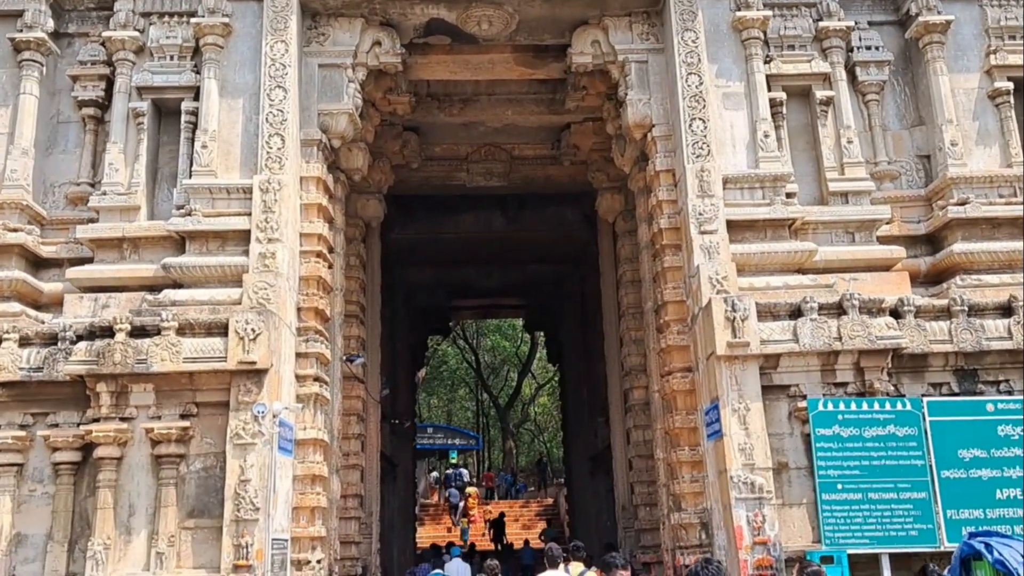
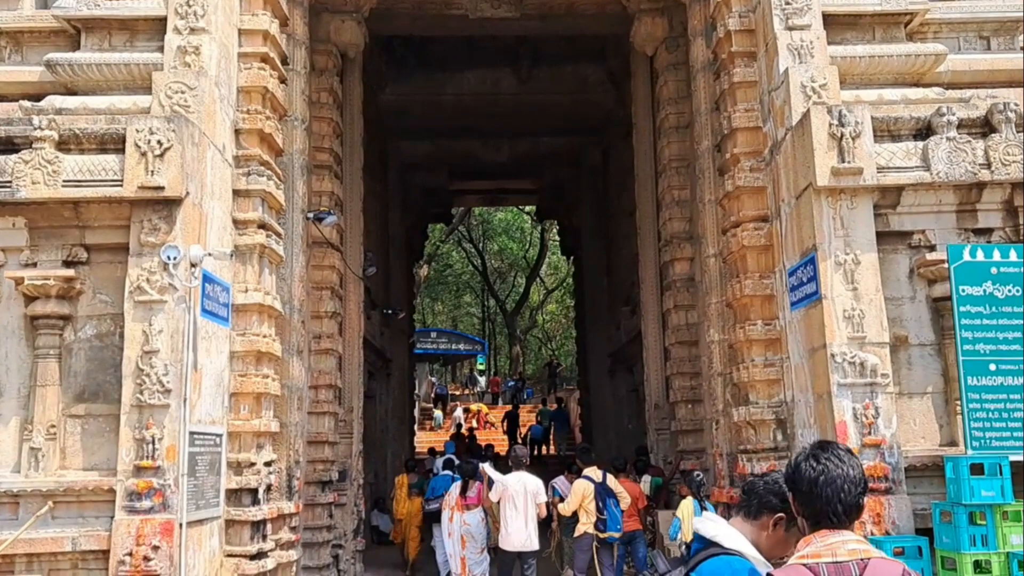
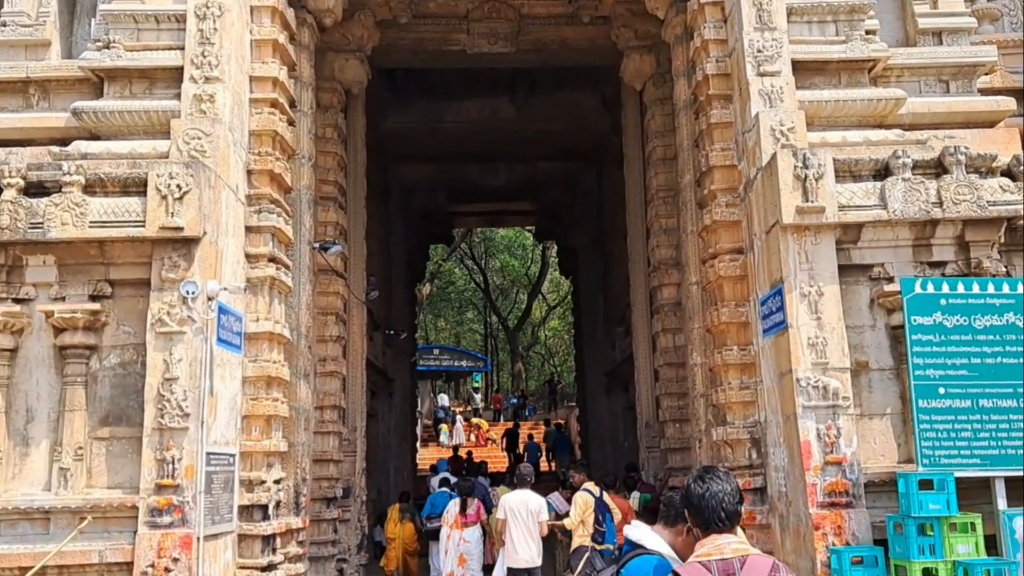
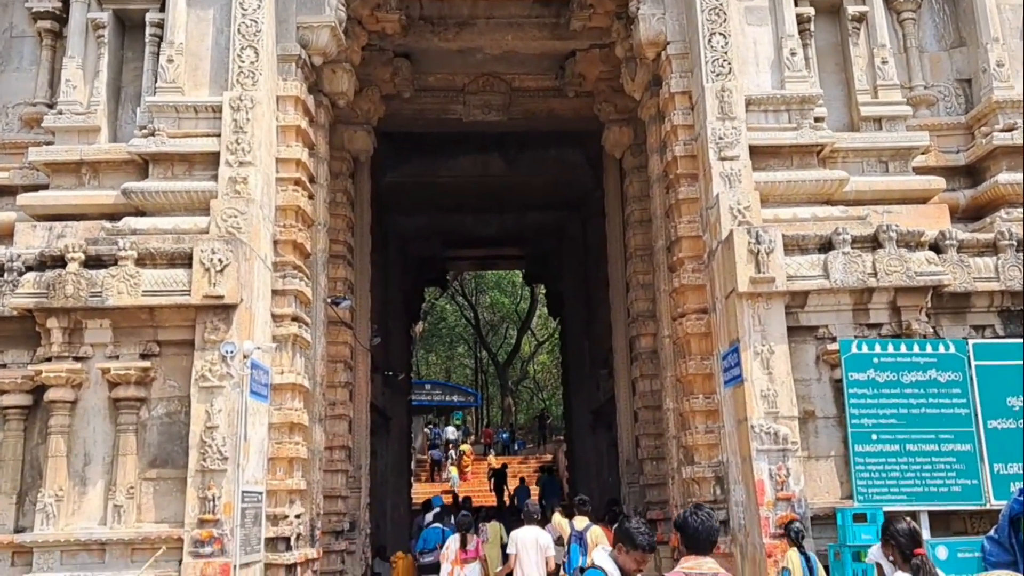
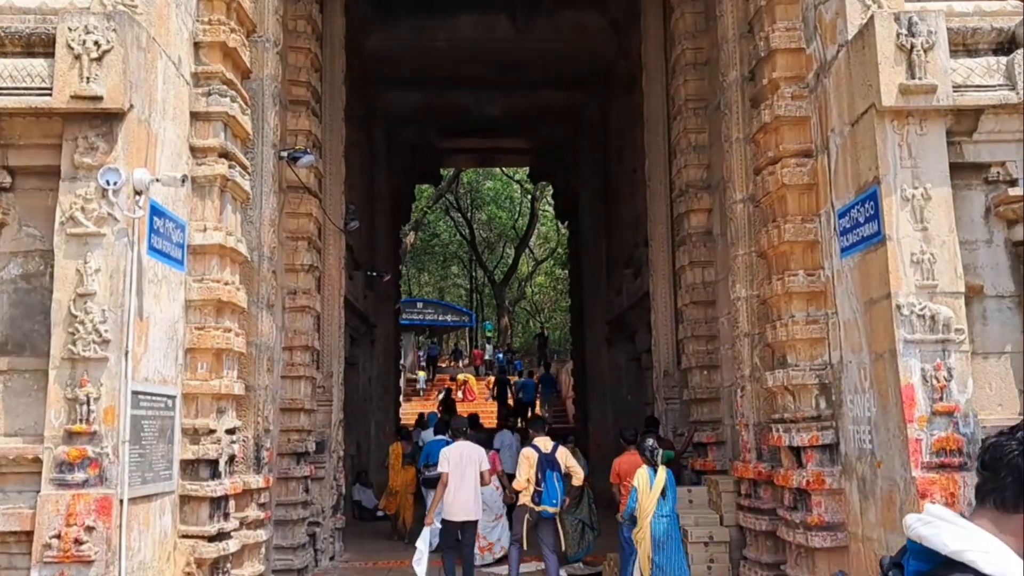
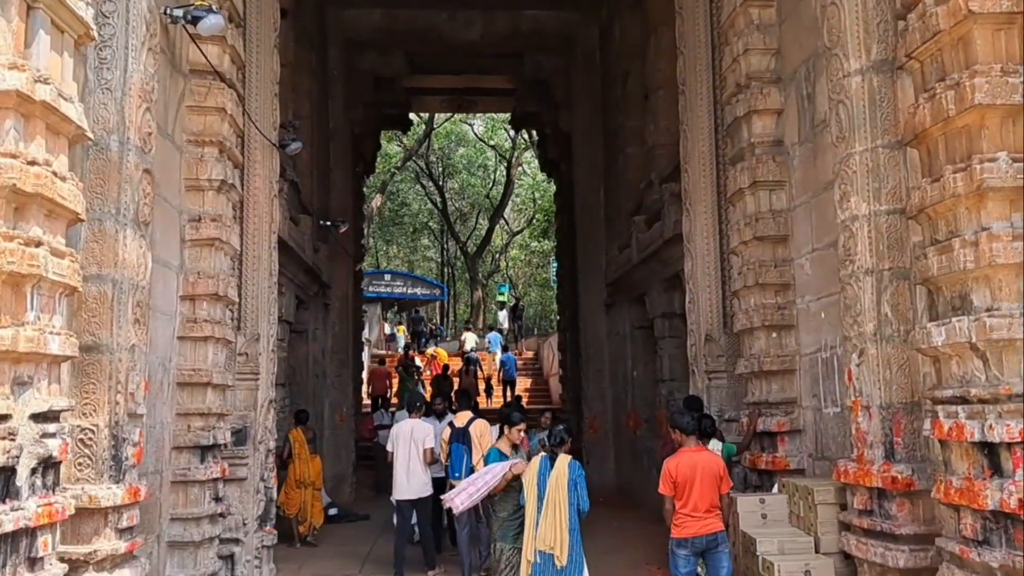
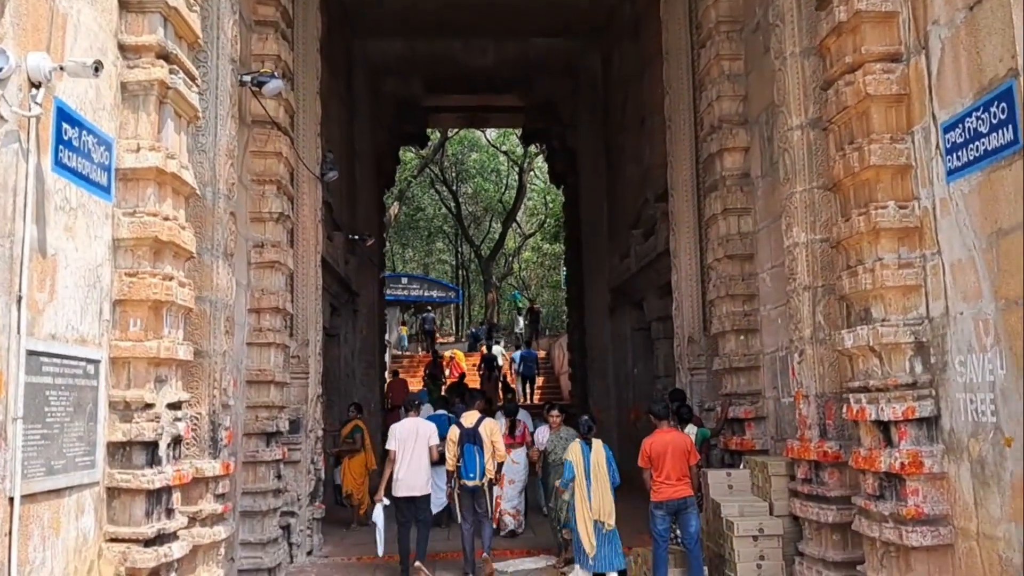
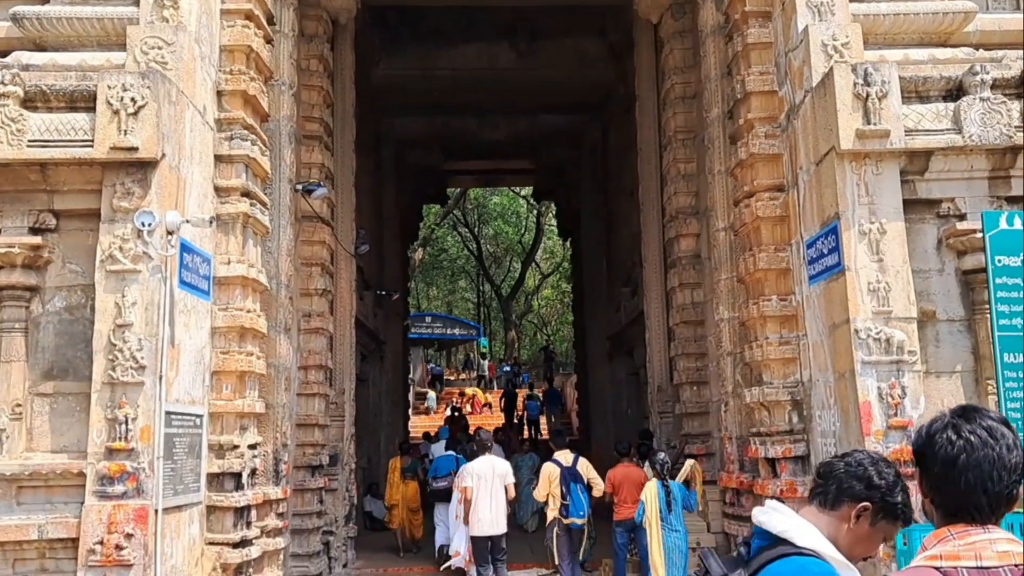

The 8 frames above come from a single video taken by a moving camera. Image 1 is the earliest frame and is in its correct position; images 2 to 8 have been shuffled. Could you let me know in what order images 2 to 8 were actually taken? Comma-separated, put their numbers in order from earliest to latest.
4, 3, 2, 8, 5, 7, 6
